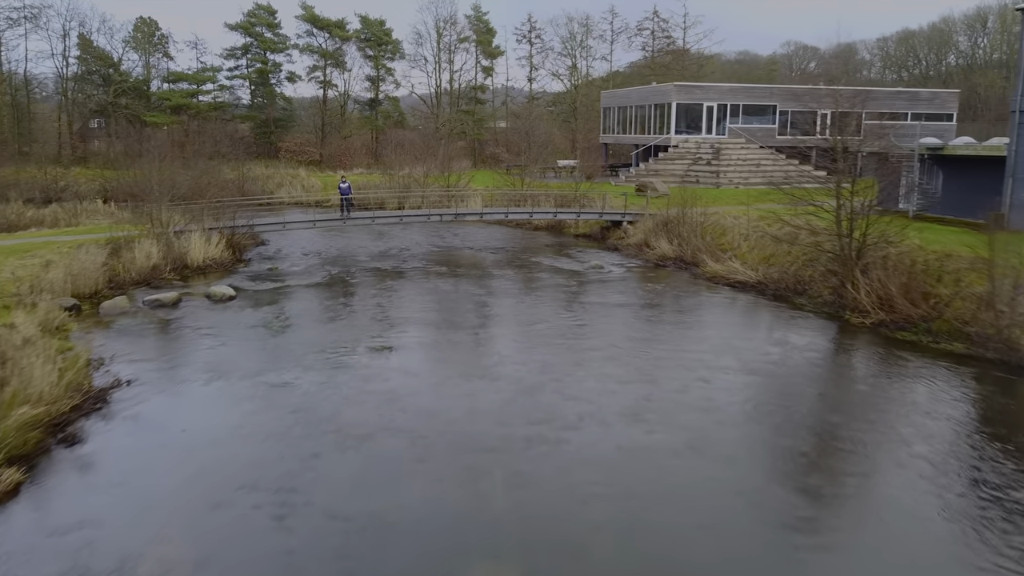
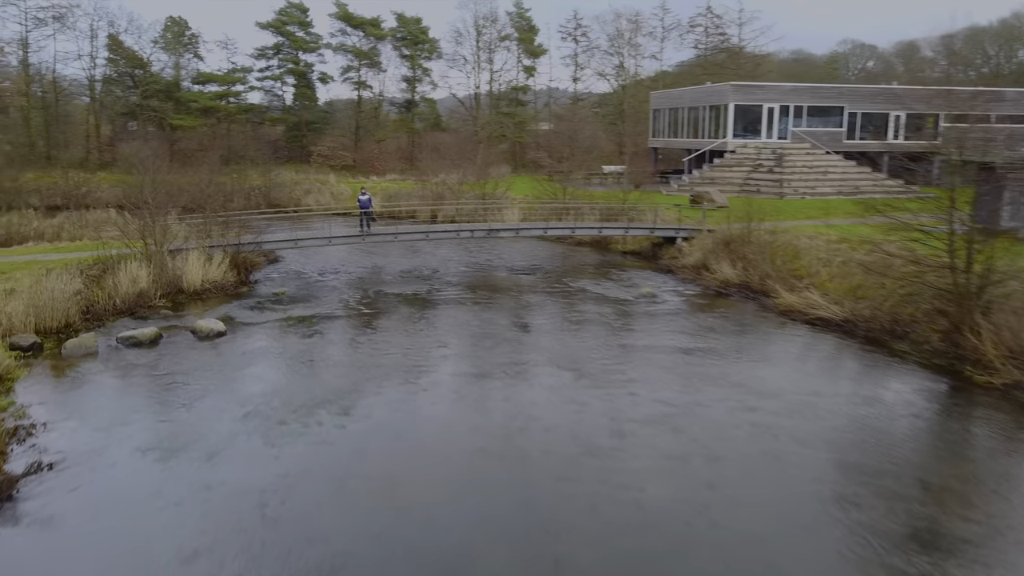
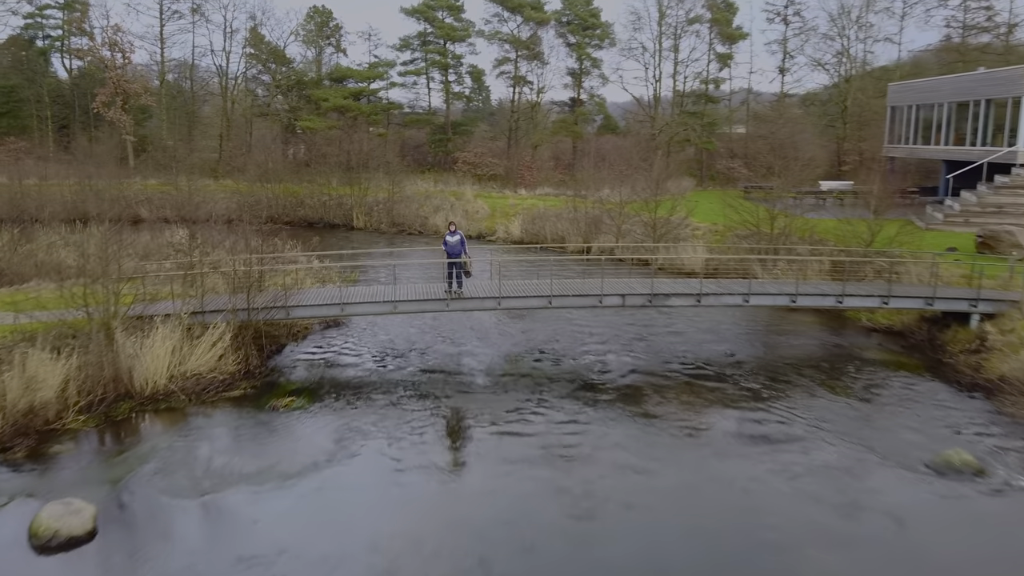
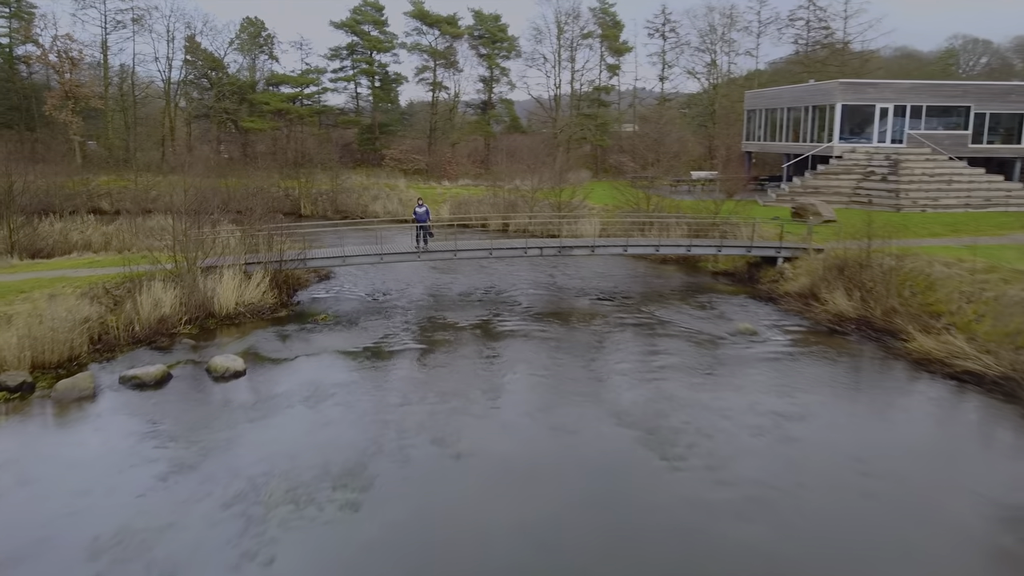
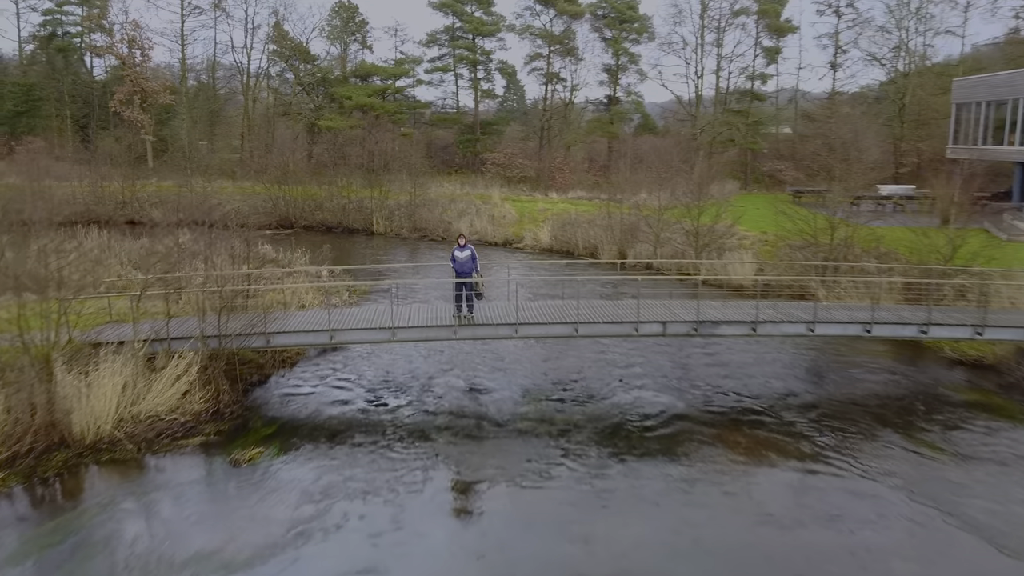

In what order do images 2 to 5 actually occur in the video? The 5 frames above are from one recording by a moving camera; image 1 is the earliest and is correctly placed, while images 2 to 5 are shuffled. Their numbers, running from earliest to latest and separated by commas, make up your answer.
2, 4, 3, 5
